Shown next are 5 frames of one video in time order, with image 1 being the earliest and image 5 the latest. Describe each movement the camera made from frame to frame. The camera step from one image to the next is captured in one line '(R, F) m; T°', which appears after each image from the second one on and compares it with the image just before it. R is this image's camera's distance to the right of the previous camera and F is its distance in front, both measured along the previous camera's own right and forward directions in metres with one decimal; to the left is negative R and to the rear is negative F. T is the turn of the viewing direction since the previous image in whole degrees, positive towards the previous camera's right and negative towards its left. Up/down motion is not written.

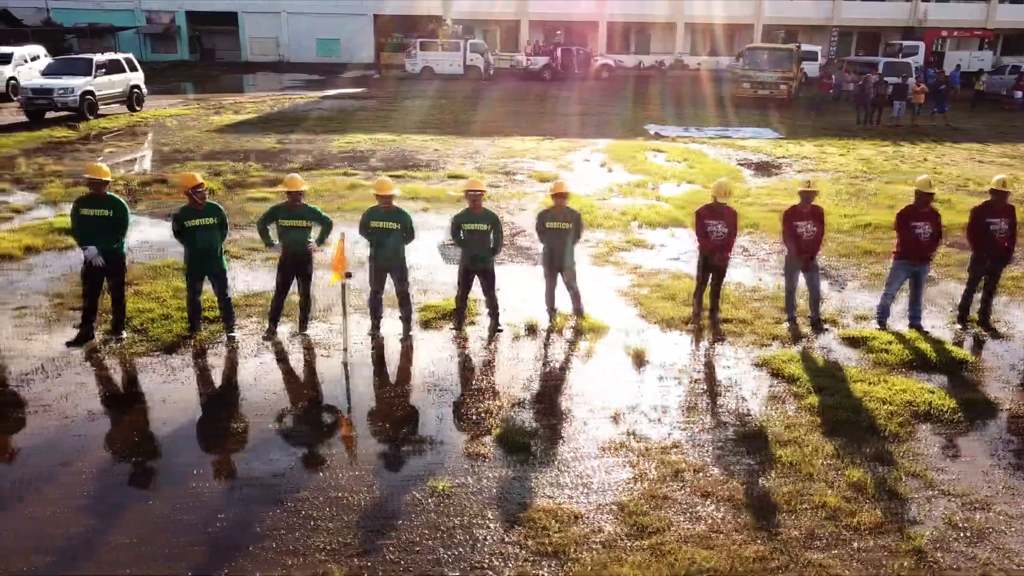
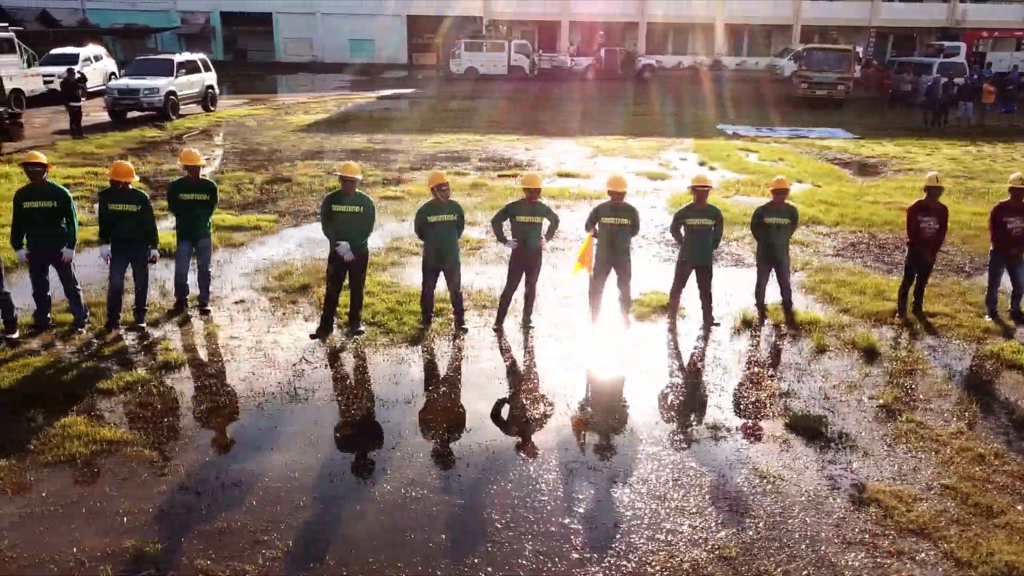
(-1.8, -0.2) m; 0°
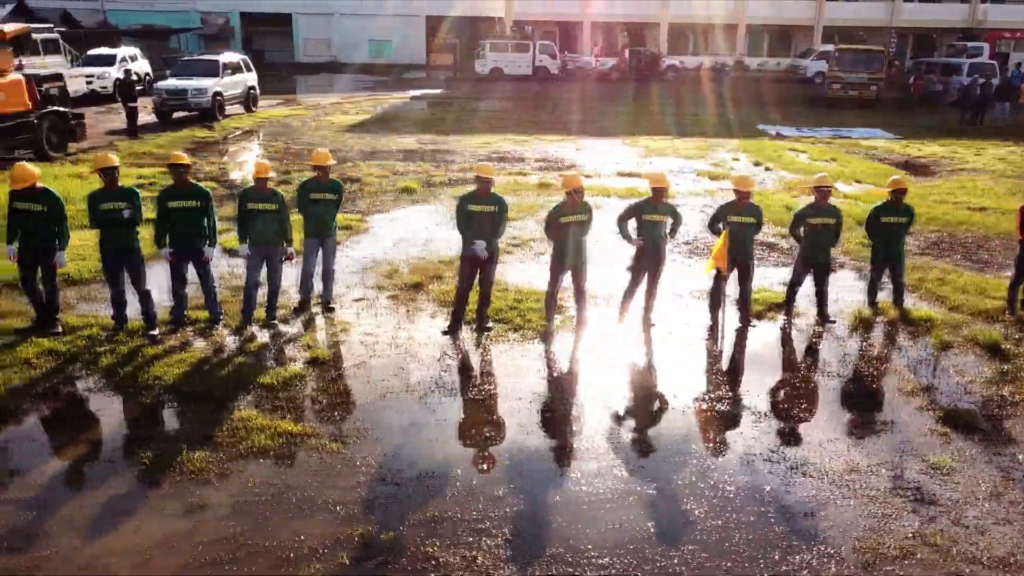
(-1.0, -0.1) m; 0°
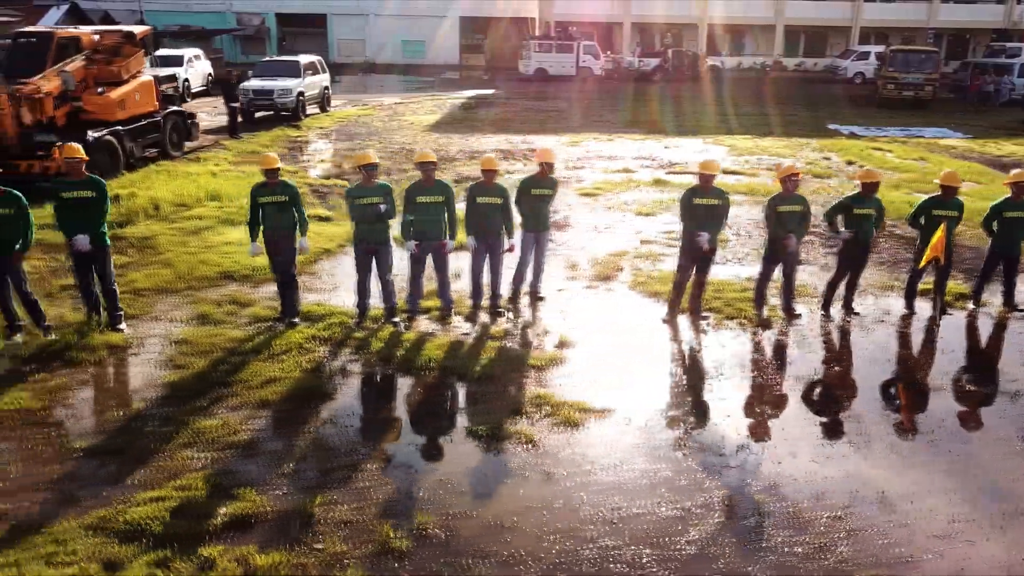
(-1.9, -0.4) m; 0°
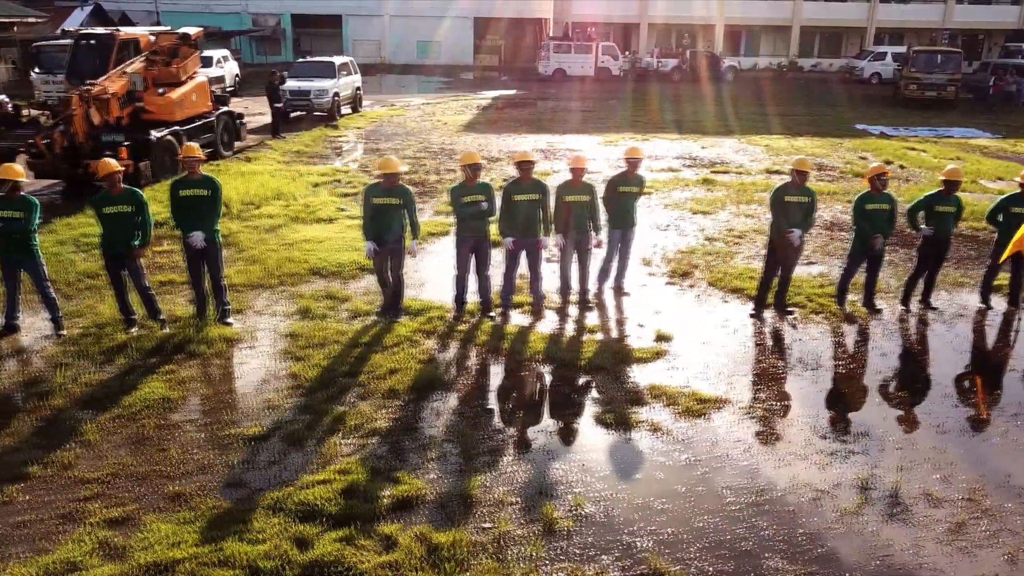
(-0.8, -0.2) m; 0°
